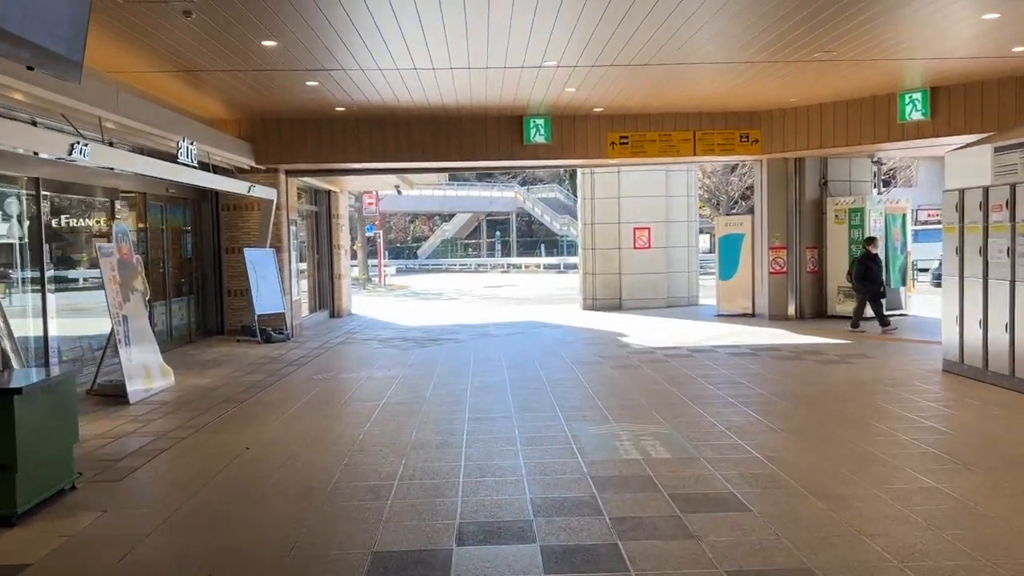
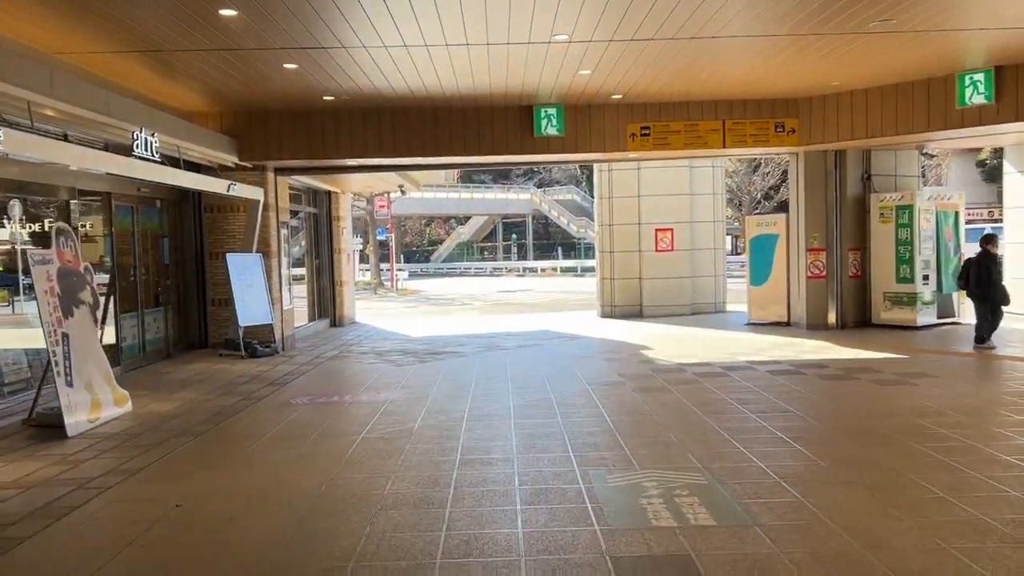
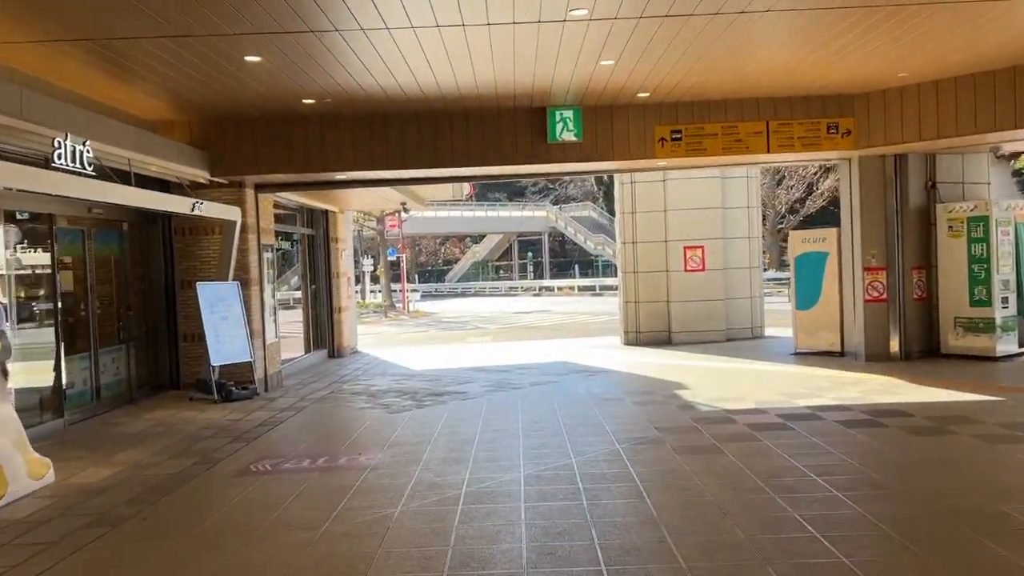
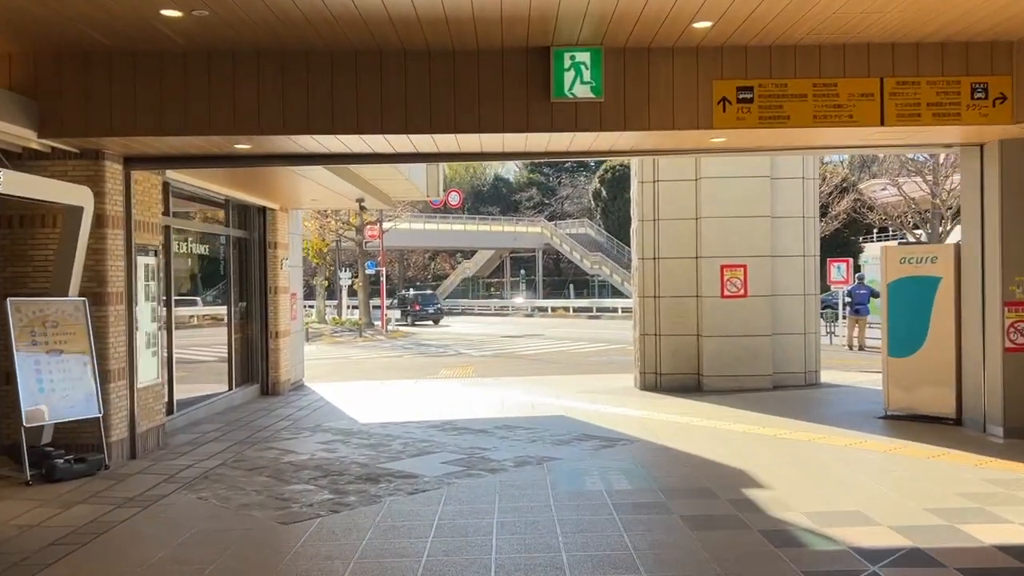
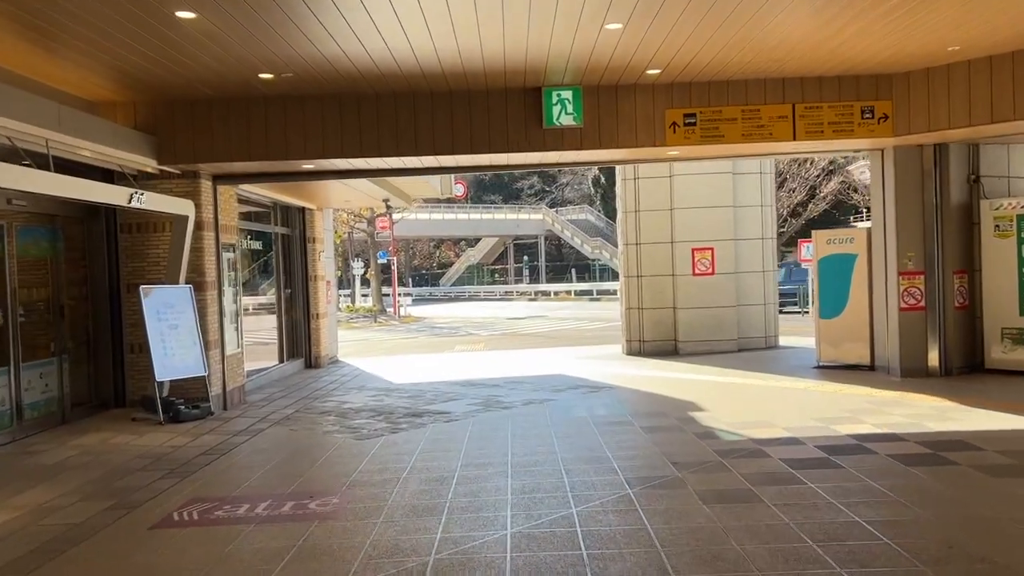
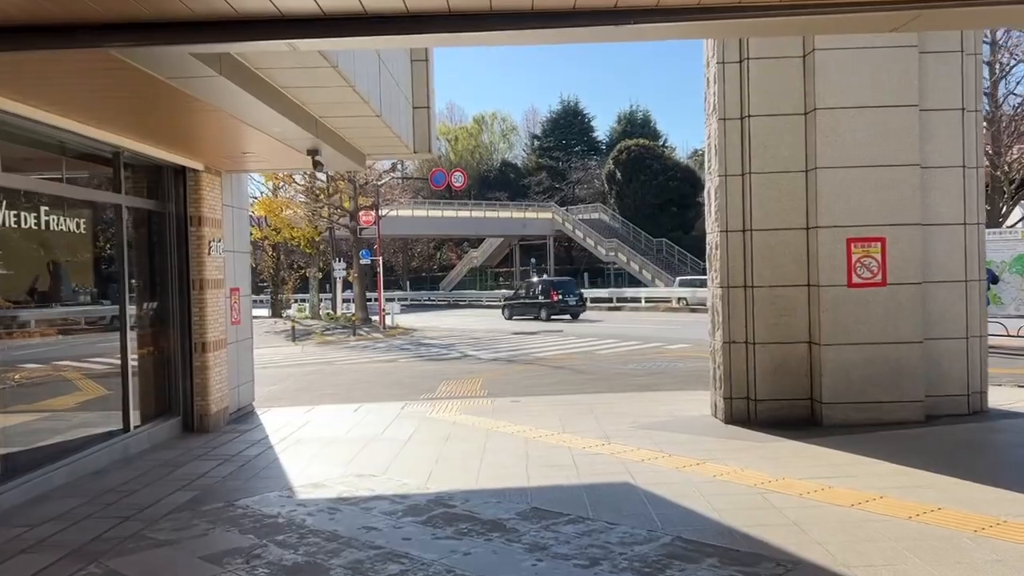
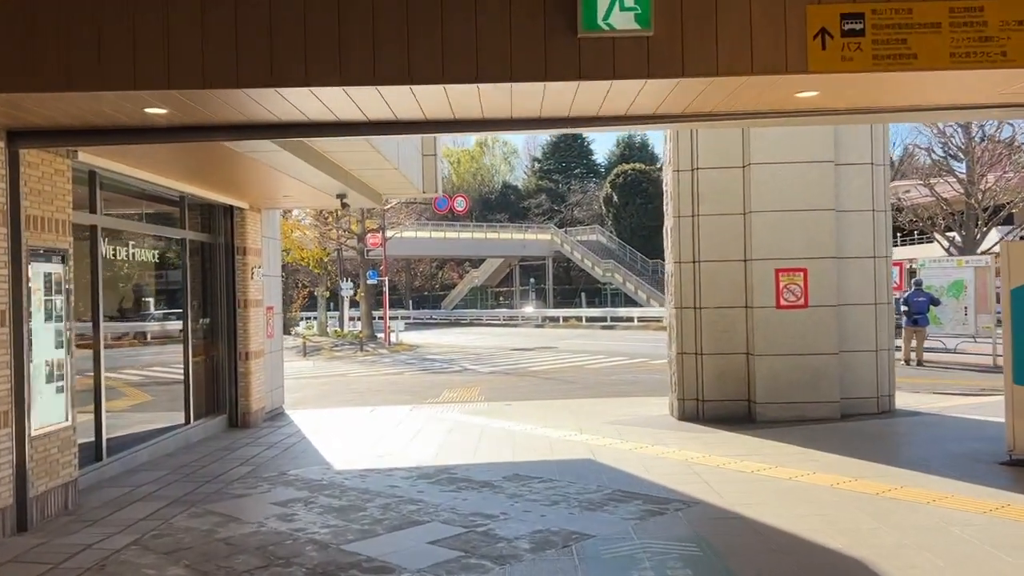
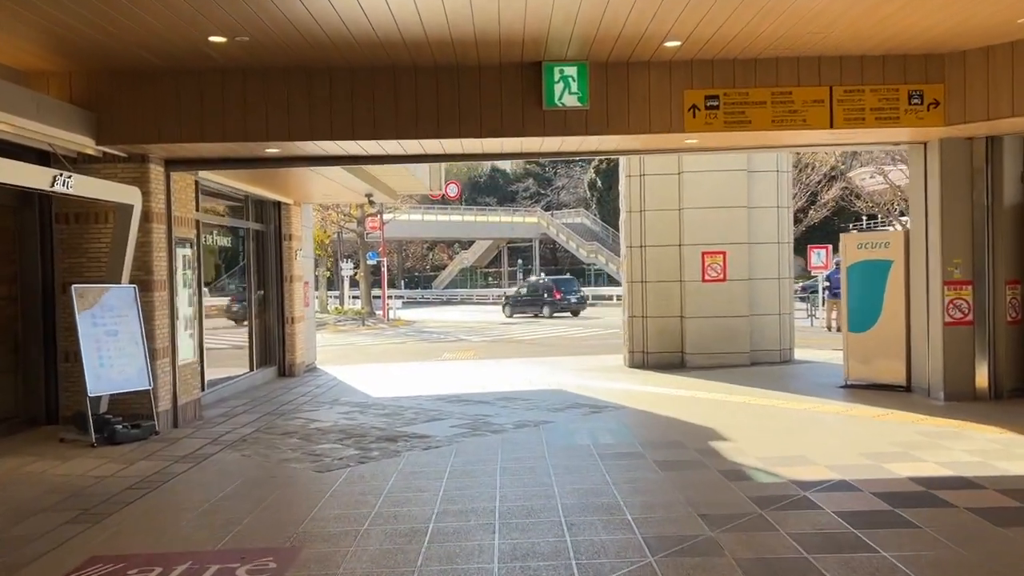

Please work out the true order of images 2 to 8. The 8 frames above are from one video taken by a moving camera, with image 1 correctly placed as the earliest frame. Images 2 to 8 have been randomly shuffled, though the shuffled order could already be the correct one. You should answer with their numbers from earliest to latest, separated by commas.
2, 3, 5, 8, 4, 7, 6
